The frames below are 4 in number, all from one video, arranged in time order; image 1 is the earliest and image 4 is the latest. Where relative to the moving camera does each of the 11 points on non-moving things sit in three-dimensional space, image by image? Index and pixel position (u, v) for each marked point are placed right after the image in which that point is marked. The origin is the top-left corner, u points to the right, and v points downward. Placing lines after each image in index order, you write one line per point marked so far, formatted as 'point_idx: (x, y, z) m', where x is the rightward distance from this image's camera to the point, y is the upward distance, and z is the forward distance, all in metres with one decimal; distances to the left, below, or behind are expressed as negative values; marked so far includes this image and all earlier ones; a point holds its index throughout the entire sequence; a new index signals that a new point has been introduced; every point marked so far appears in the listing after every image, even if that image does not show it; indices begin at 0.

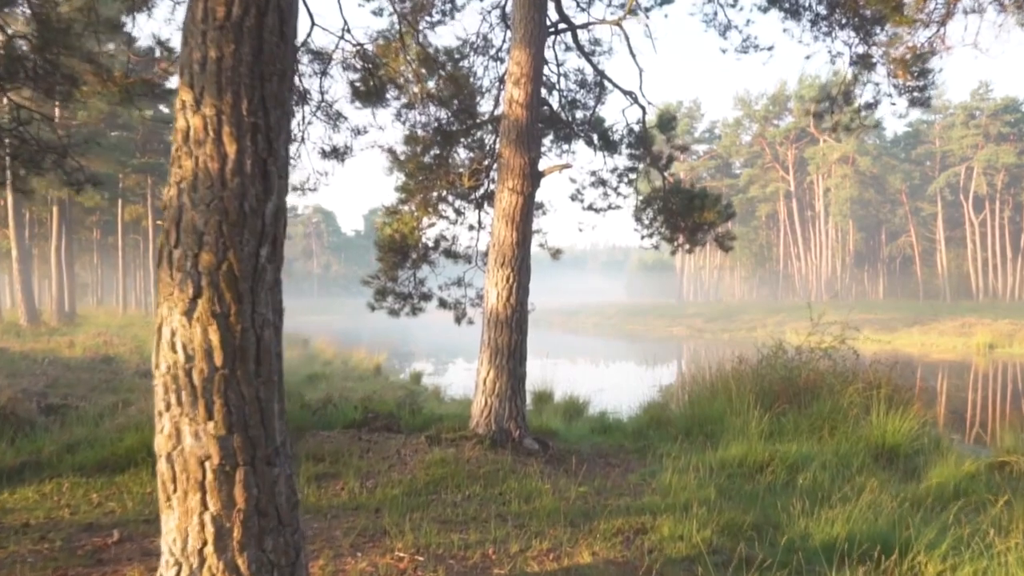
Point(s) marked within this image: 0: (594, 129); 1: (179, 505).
0: (+1.0, +1.9, +9.2) m
1: (-1.1, -0.7, +2.5) m
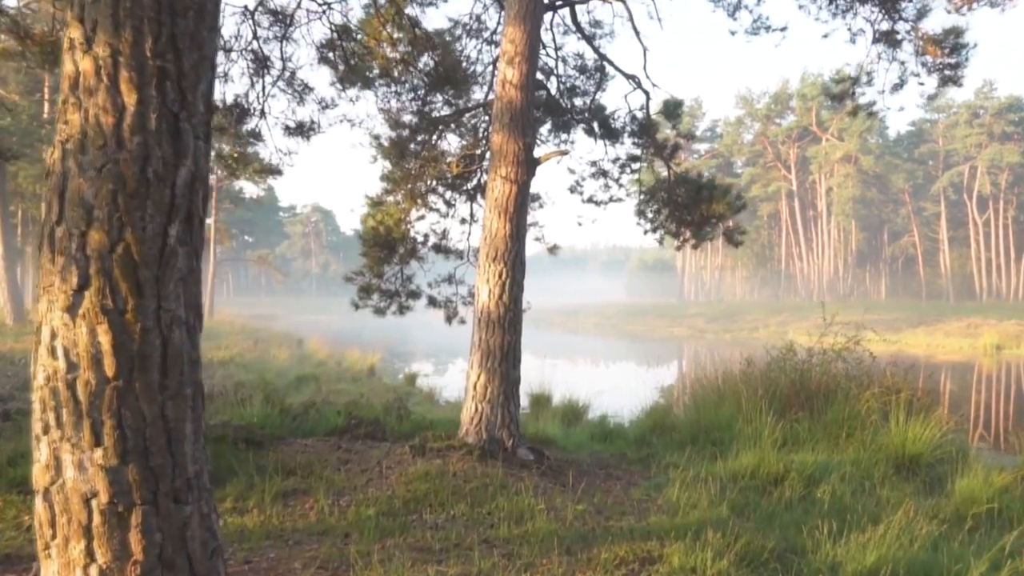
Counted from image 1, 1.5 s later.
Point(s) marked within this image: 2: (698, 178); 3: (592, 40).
0: (+0.9, +1.9, +8.6) m
1: (-1.1, -0.7, +2.0) m
2: (+2.0, +1.2, +8.3) m
3: (+0.9, +2.8, +8.9) m
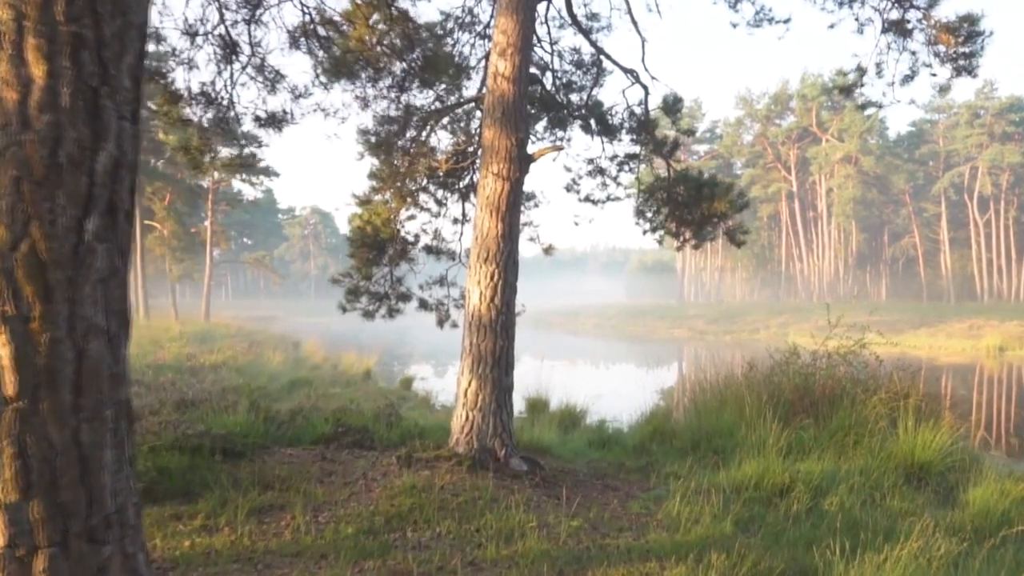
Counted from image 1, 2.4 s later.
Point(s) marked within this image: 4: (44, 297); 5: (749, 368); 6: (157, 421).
0: (+0.8, +1.9, +8.3) m
1: (-1.2, -0.7, +1.7) m
2: (+1.9, +1.2, +8.0) m
3: (+0.8, +2.8, +8.6) m
4: (-1.0, 0.0, +1.7) m
5: (+2.9, -1.0, +9.5) m
6: (-3.0, -1.1, +6.5) m
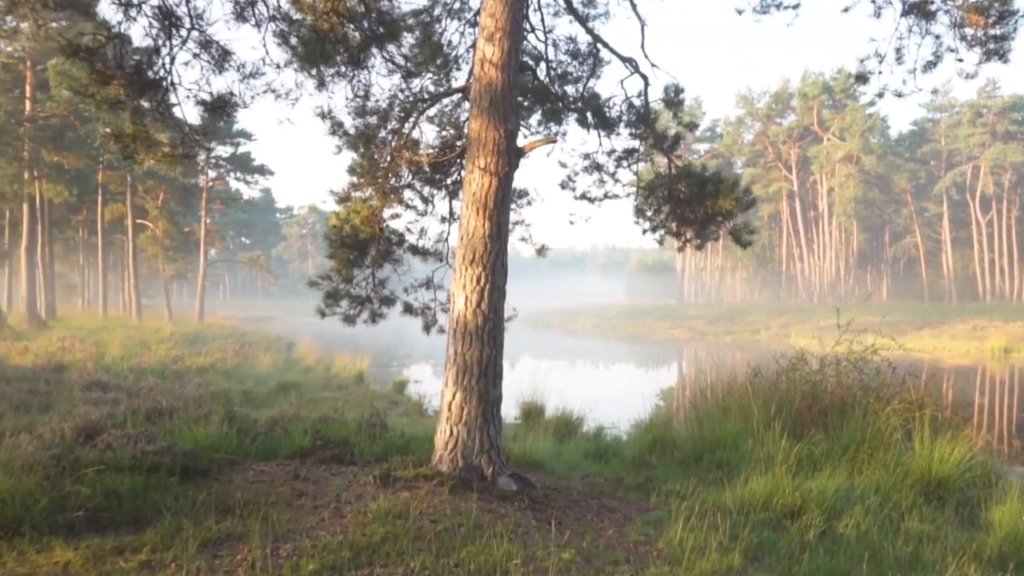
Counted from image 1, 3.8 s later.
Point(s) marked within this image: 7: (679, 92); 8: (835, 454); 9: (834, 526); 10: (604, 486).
0: (+0.8, +1.9, +7.9) m
1: (-1.3, -0.7, +1.2) m
2: (+1.8, +1.1, +7.5) m
3: (+0.7, +2.8, +8.1) m
4: (-1.1, 0.0, +1.2) m
5: (+2.8, -1.0, +9.0) m
6: (-3.0, -1.1, +6.0) m
7: (+1.6, +1.9, +7.7) m
8: (+2.9, -1.5, +6.9) m
9: (+2.2, -1.6, +5.2) m
10: (+0.7, -1.6, +6.4) m
